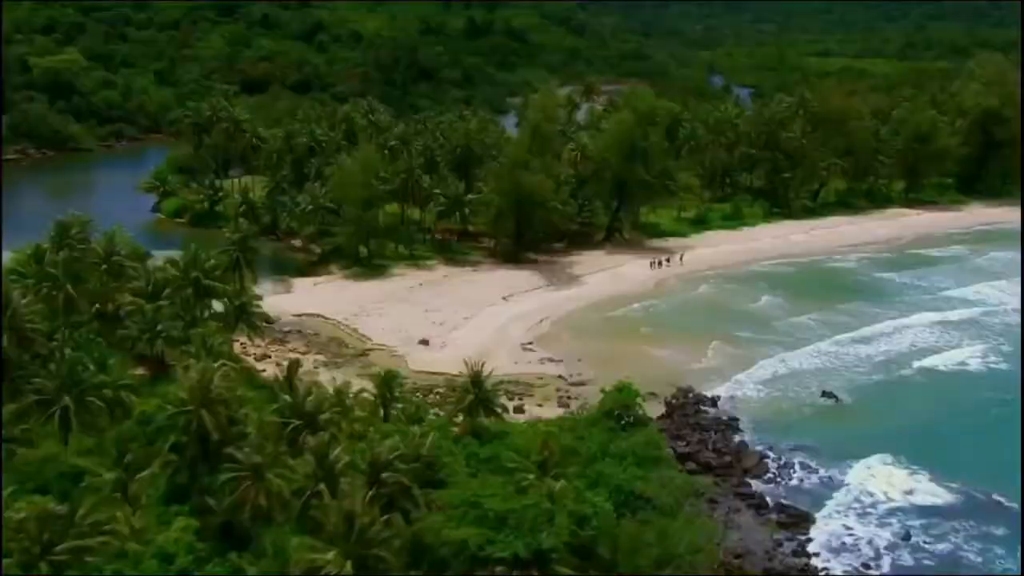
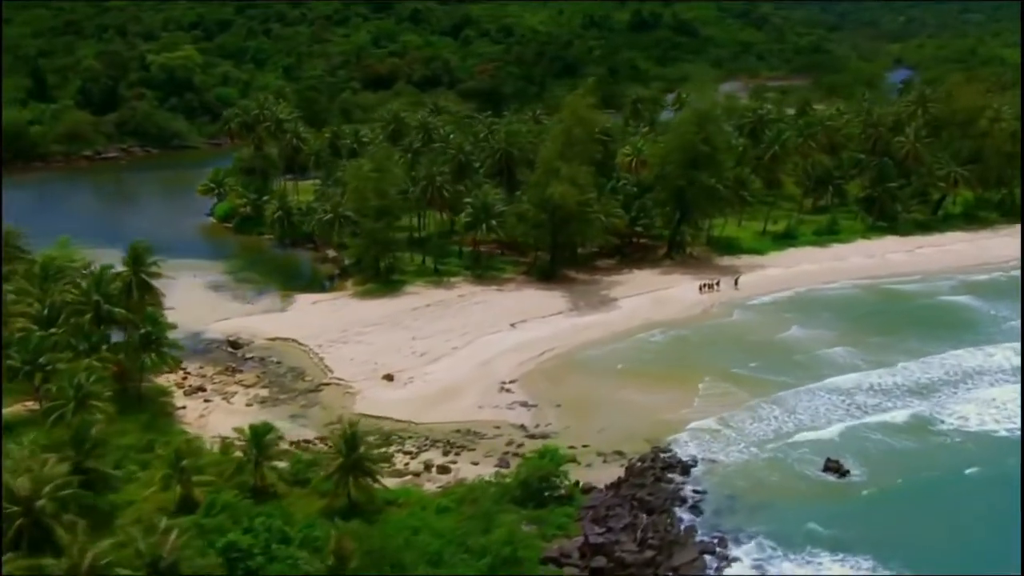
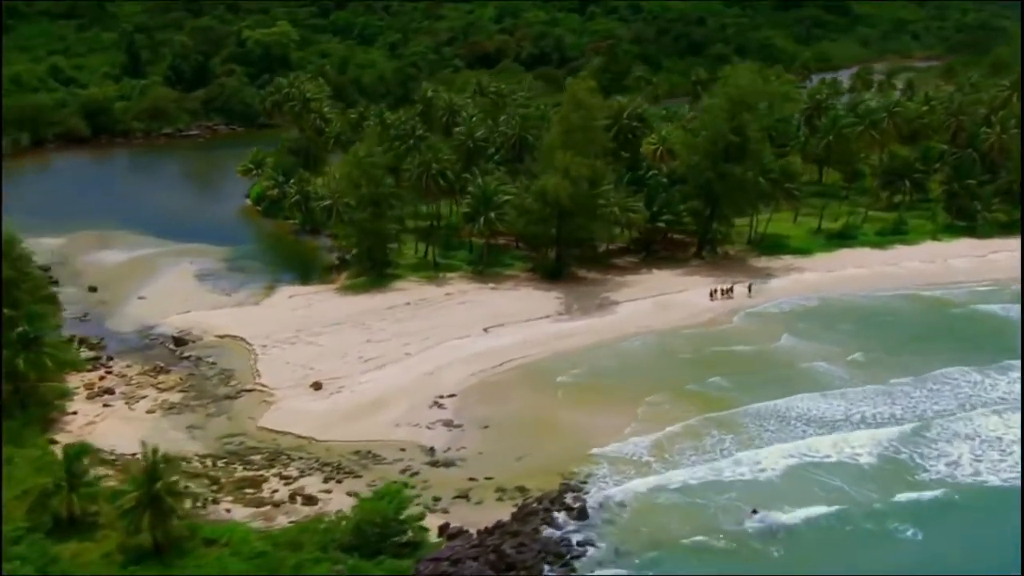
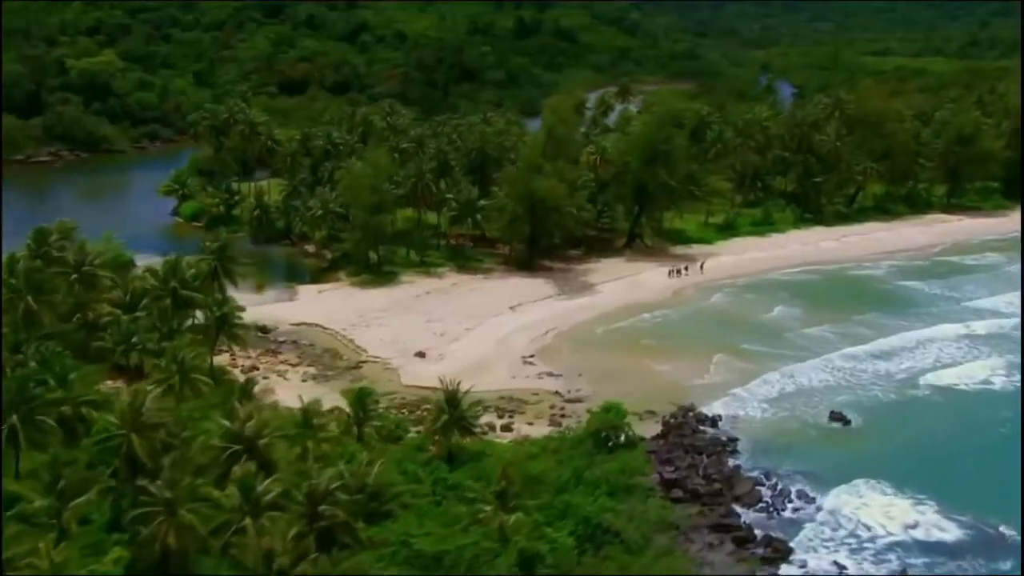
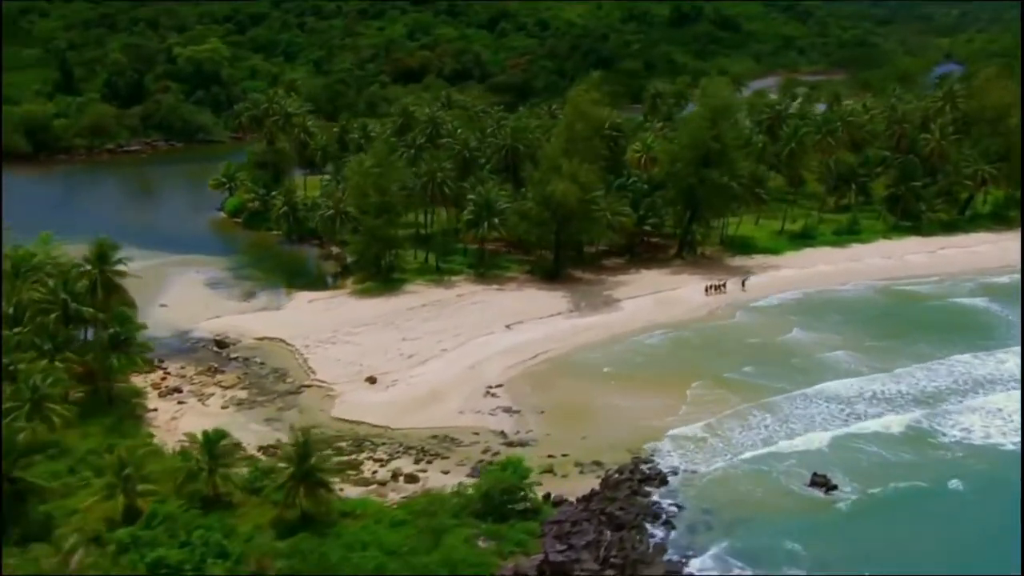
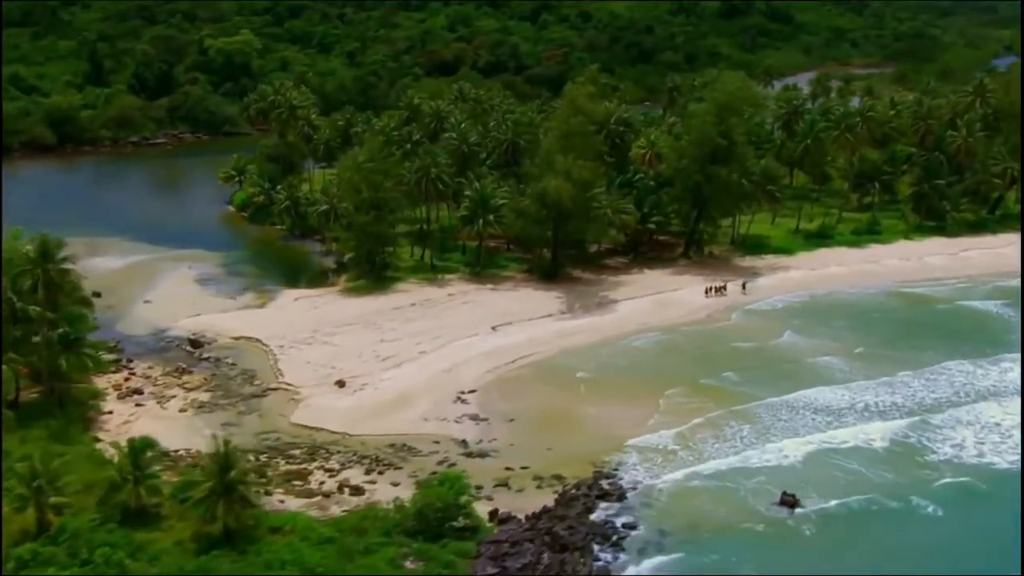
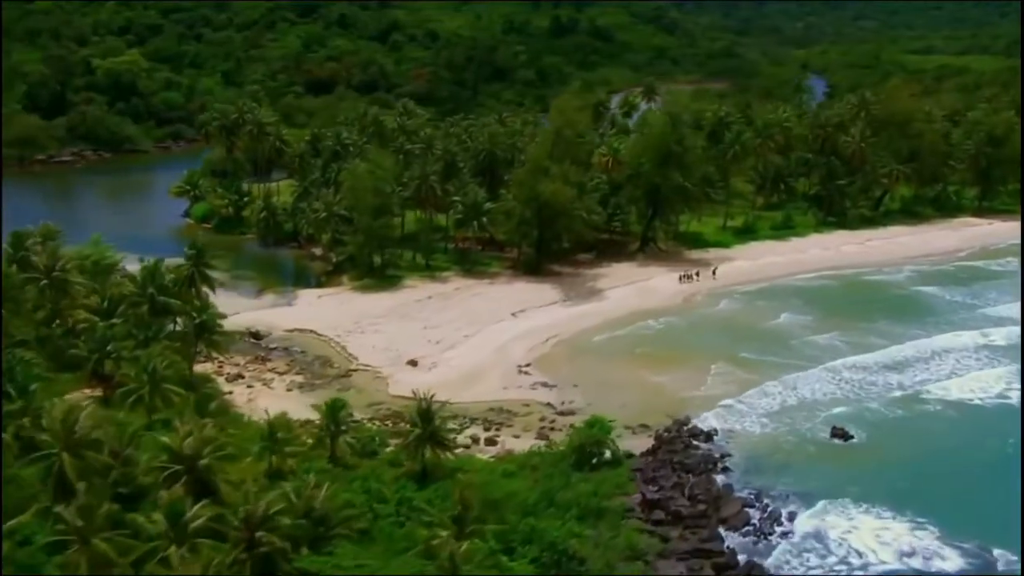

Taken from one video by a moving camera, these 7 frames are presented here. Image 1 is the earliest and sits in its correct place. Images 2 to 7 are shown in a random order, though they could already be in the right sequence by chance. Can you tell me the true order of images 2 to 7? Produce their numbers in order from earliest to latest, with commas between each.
4, 7, 2, 5, 6, 3
